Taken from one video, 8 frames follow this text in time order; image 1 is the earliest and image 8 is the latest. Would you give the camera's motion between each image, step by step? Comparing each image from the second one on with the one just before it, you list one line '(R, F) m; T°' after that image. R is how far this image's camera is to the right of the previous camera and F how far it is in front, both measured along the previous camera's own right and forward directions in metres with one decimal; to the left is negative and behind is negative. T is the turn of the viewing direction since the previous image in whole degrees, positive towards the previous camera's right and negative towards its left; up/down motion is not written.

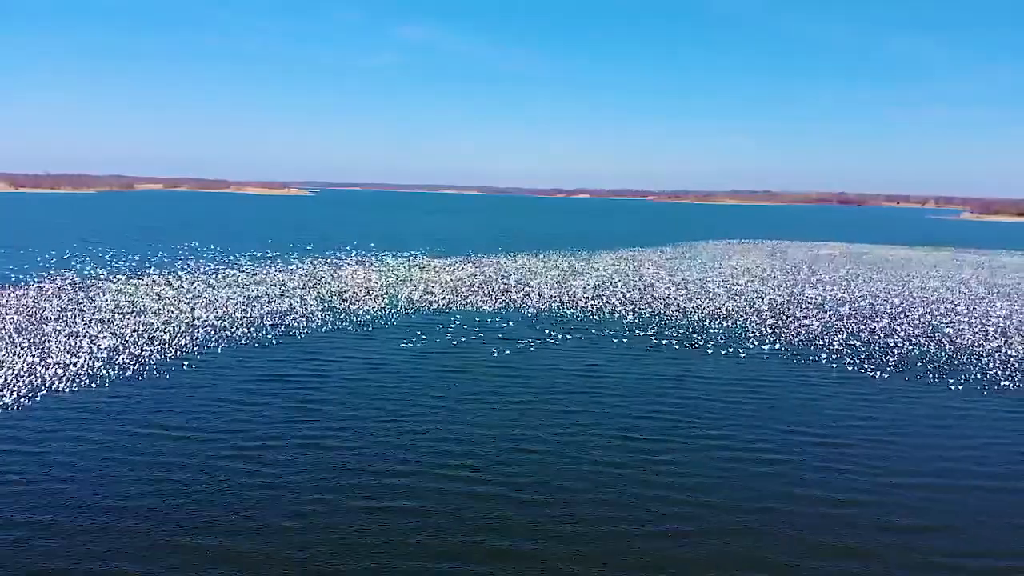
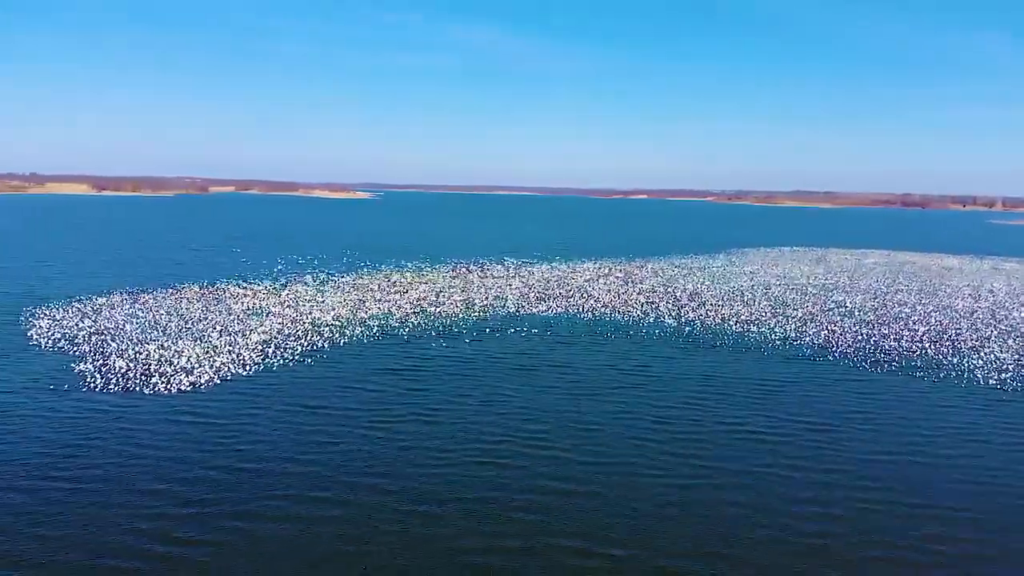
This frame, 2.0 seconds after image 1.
(0.0, -3.5) m; -4°
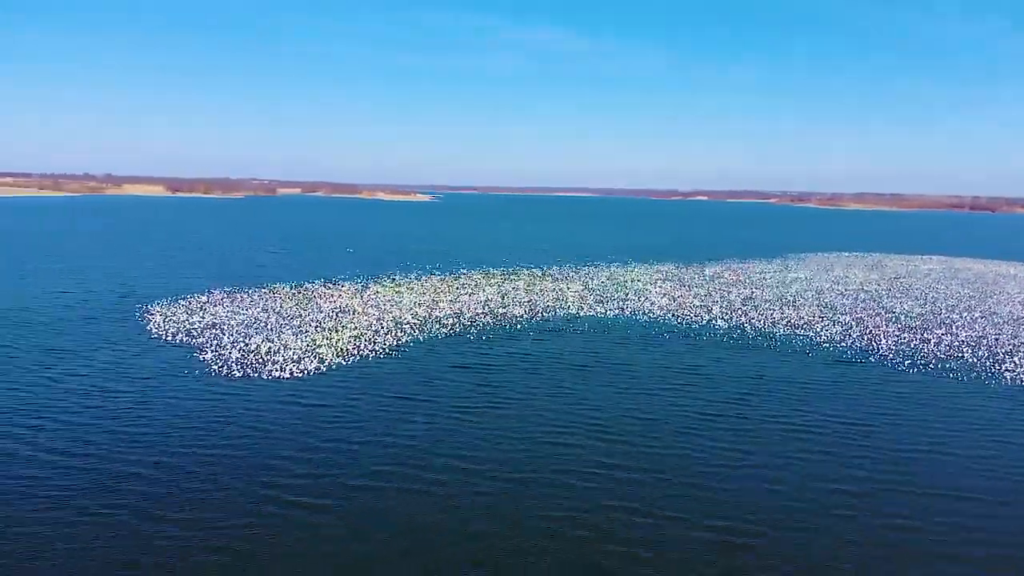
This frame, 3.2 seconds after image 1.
(-0.1, -2.0) m; -4°
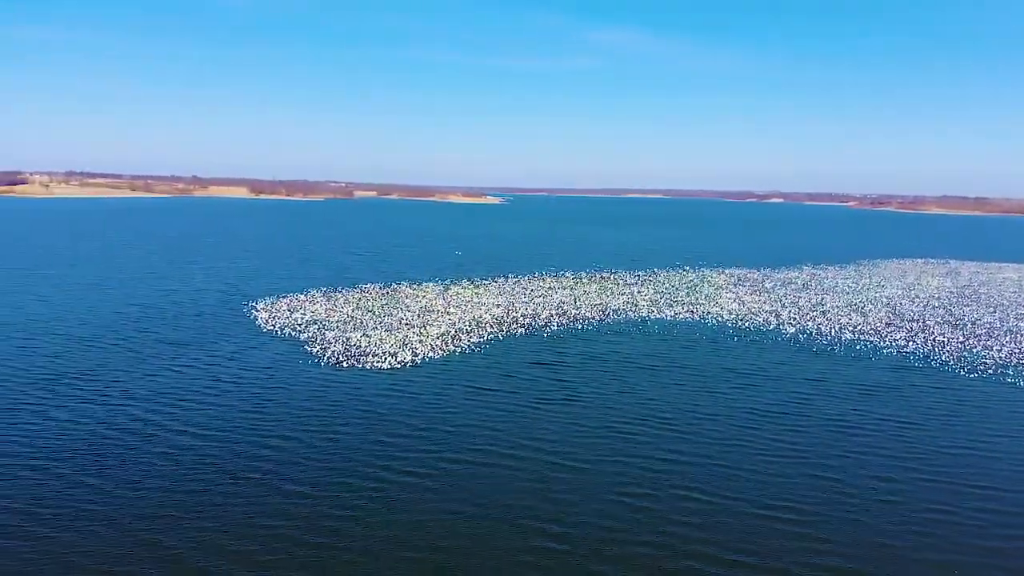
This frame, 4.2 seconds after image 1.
(-0.1, -1.6) m; -4°
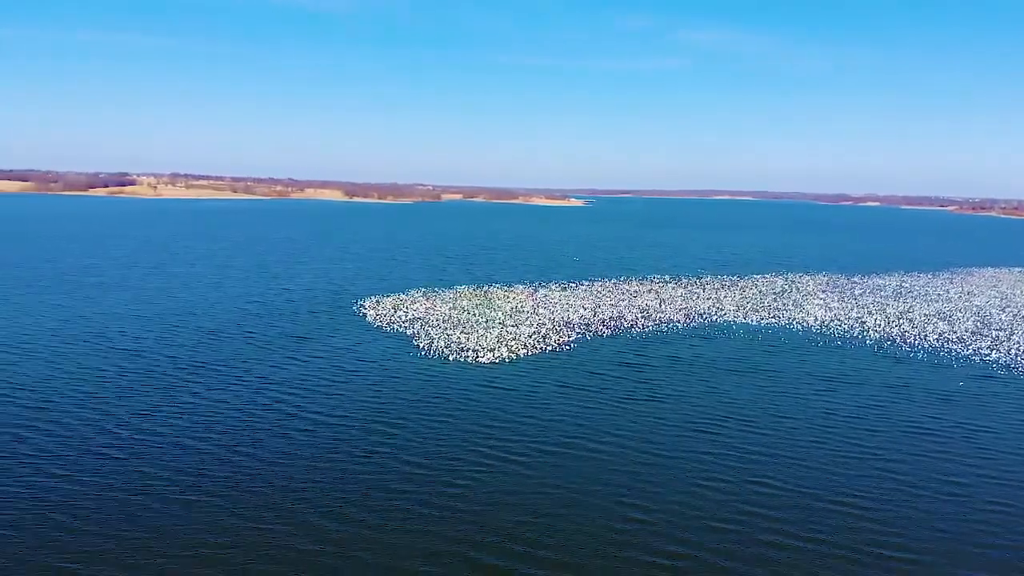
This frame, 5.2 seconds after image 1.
(-0.2, -1.6) m; -5°
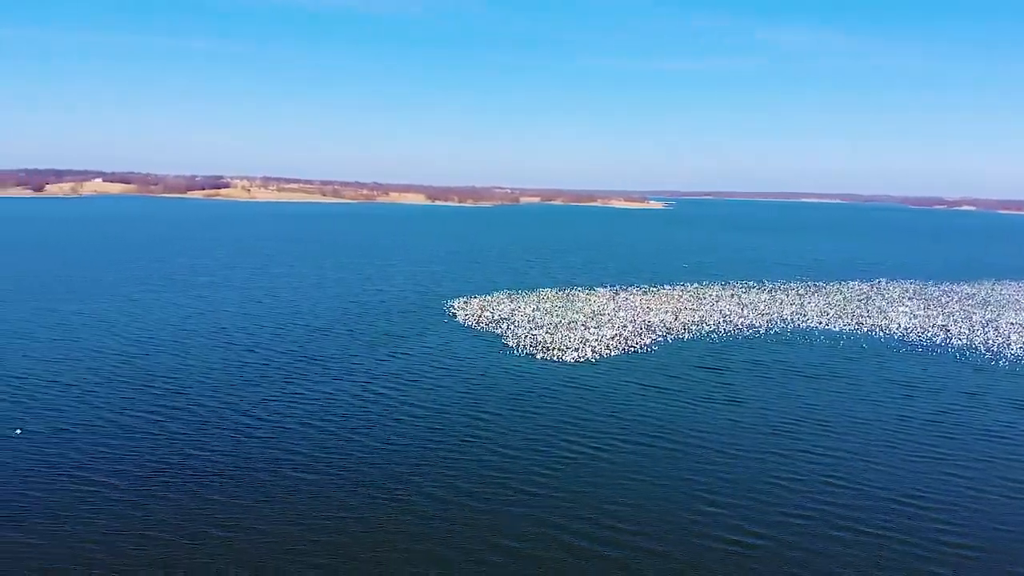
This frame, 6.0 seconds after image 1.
(-0.2, -1.4) m; -5°
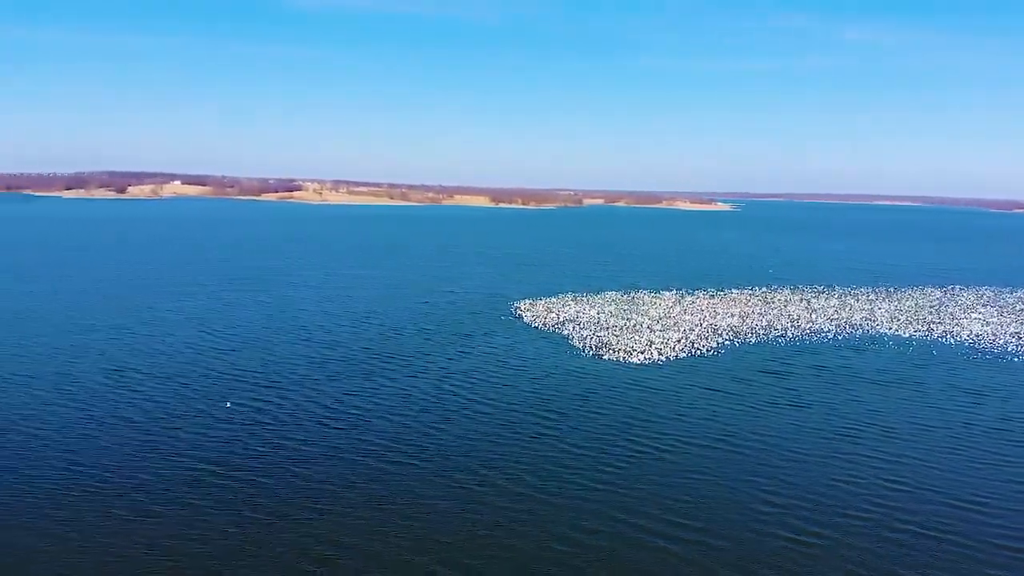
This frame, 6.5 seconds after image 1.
(-0.1, -0.8) m; -4°
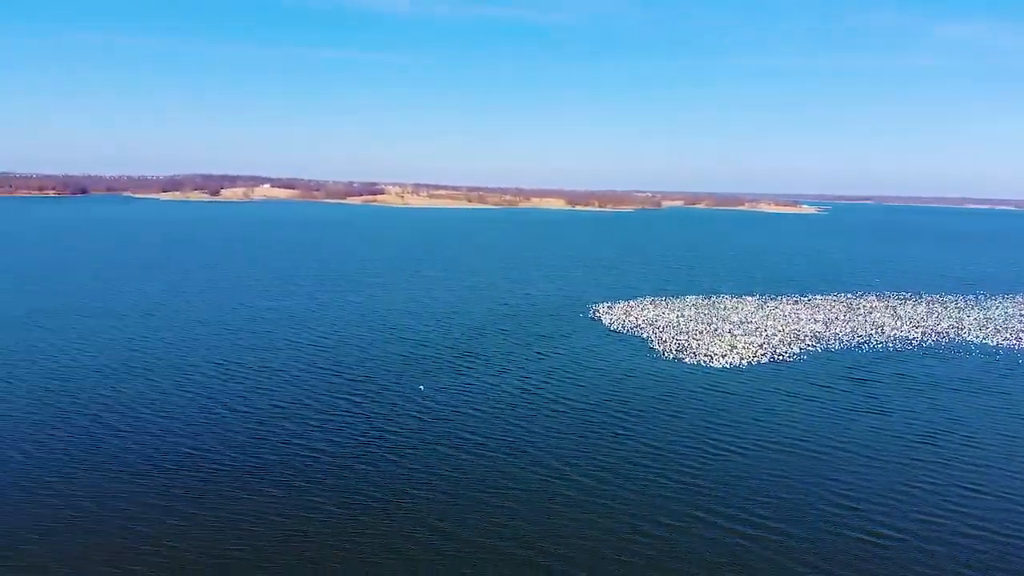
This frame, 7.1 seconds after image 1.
(-0.1, -1.1) m; -5°
